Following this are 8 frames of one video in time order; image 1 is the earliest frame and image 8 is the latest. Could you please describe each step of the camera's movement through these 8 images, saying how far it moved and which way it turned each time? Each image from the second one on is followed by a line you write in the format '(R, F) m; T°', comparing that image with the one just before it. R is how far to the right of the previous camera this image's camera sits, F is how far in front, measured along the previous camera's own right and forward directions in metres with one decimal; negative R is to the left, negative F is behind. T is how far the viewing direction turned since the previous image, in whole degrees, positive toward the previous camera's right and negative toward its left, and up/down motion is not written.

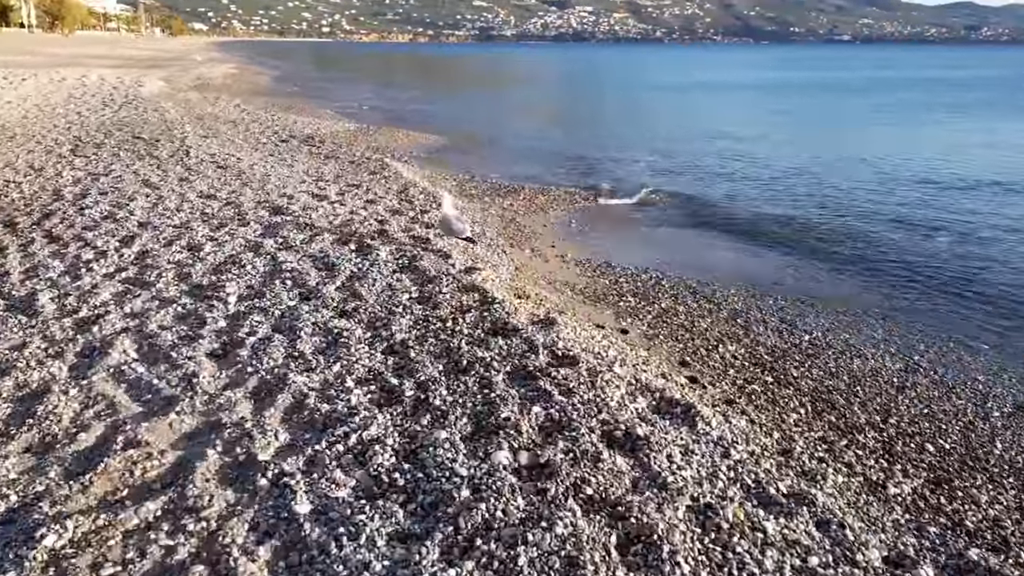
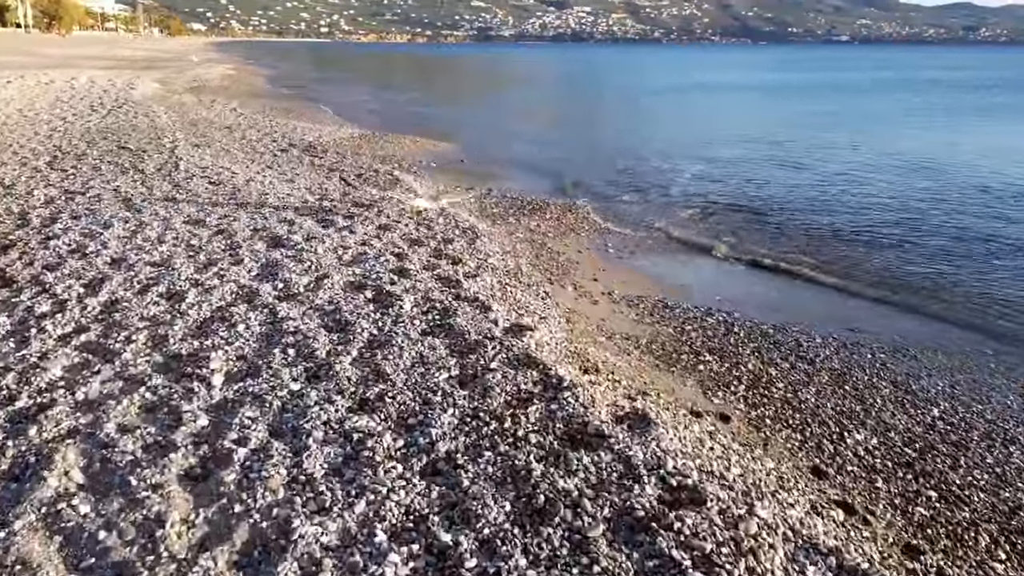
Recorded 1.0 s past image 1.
(-0.8, +2.9) m; 0°
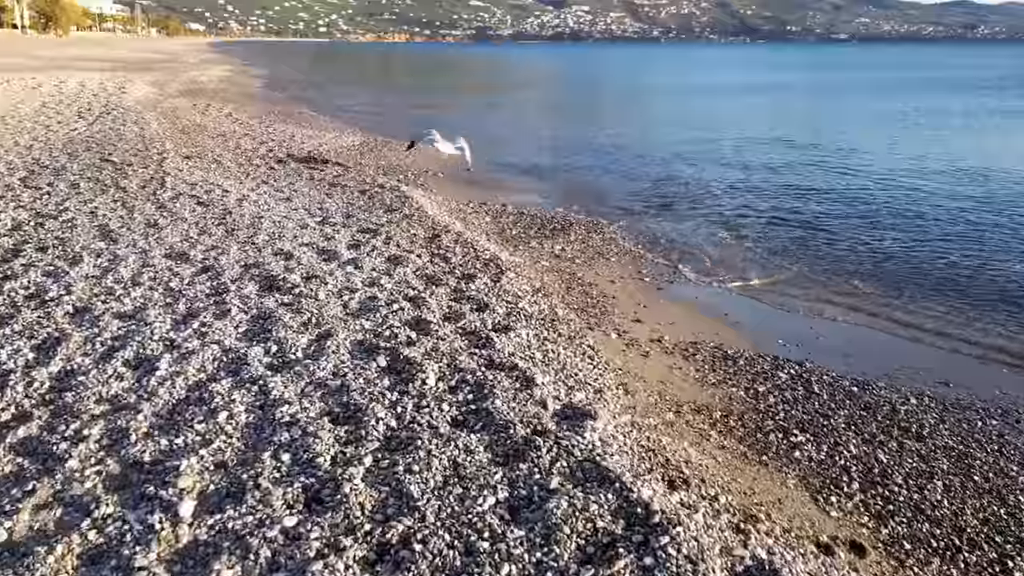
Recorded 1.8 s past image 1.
(-0.6, +2.4) m; 0°
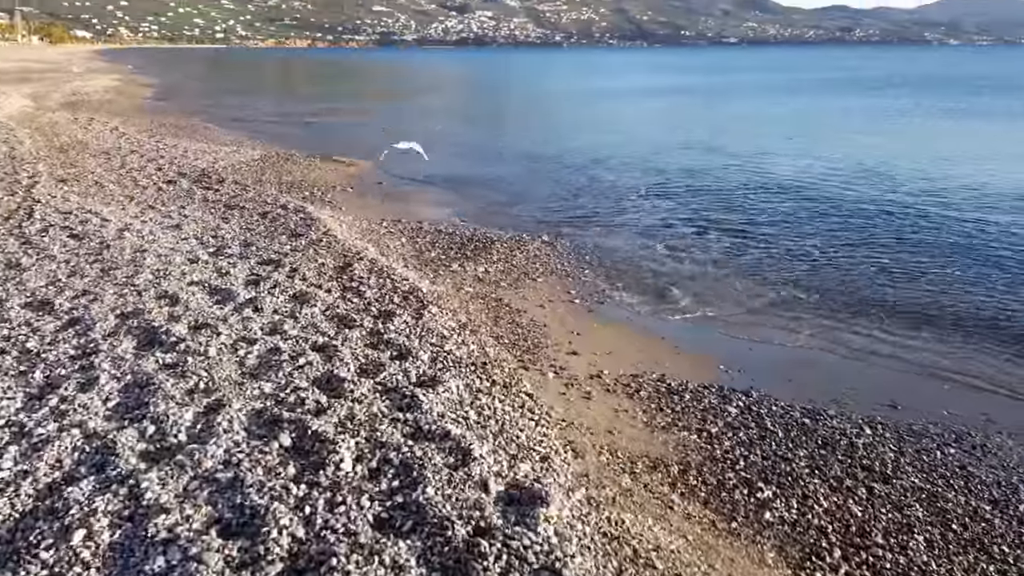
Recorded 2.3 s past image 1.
(-0.1, +1.6) m; +6°
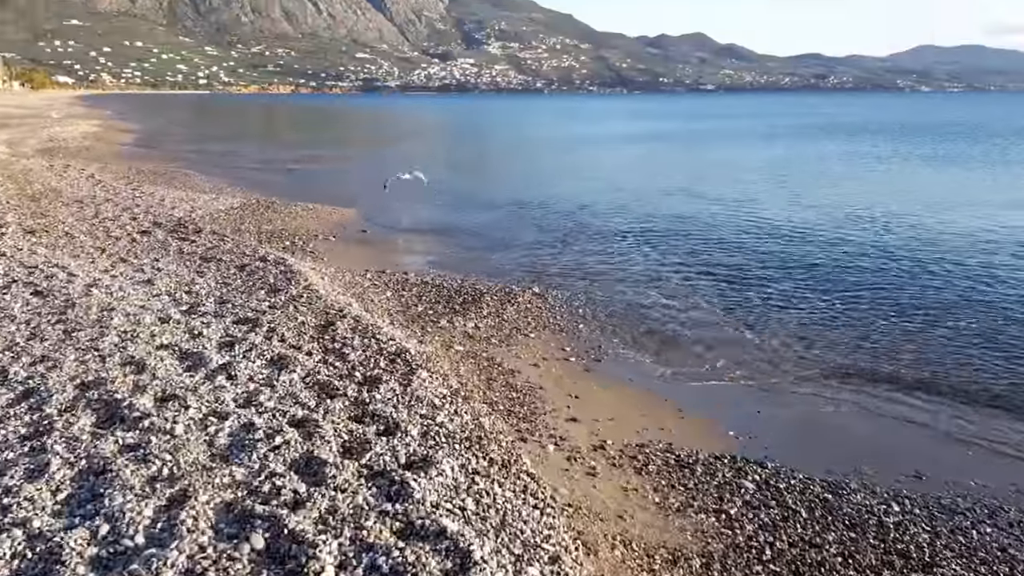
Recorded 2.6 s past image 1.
(-0.2, +0.9) m; +1°
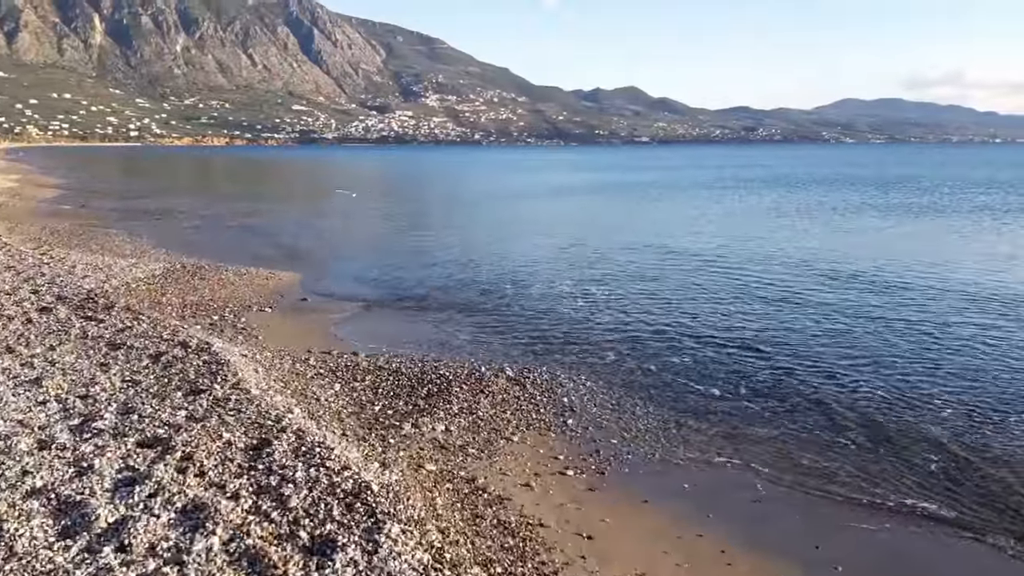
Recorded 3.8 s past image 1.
(-0.7, +3.3) m; +4°
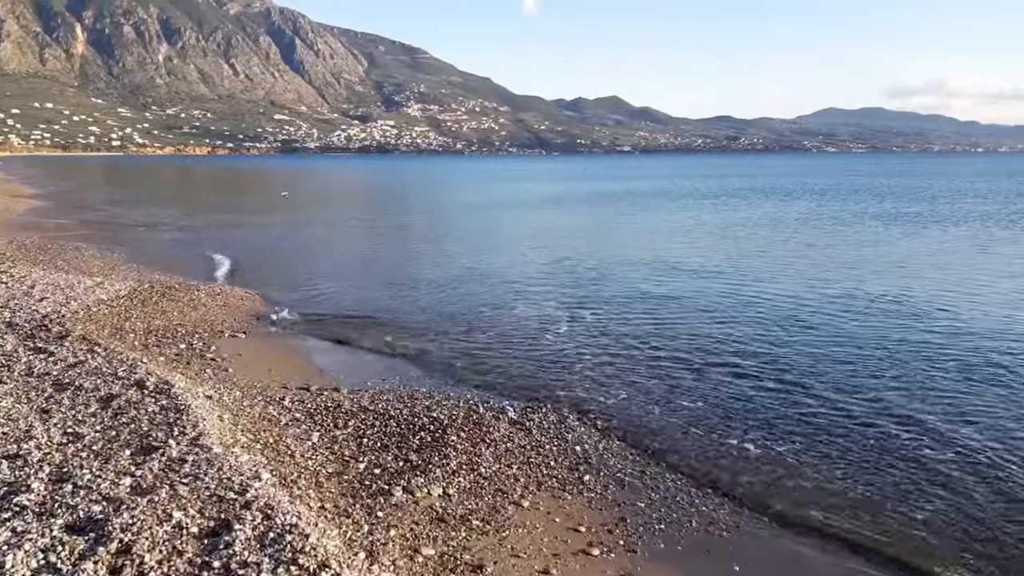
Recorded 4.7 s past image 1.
(-0.4, +2.4) m; +1°
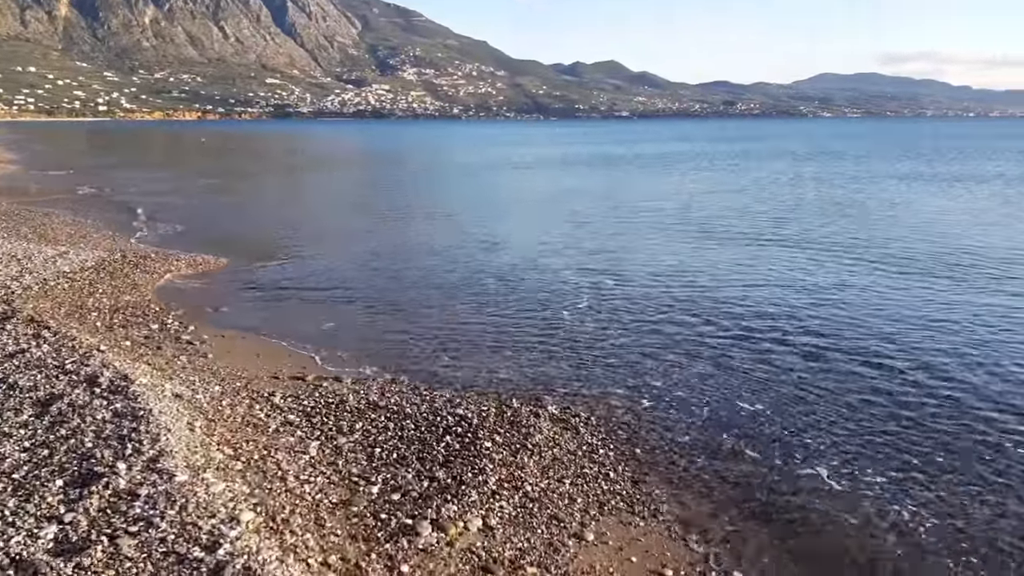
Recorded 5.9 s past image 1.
(-0.8, +3.5) m; 0°
